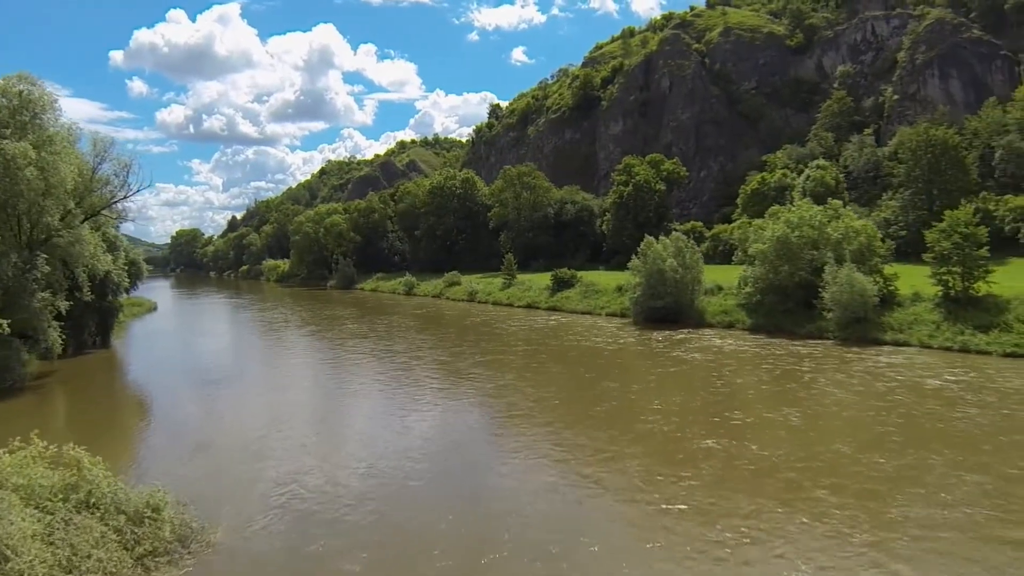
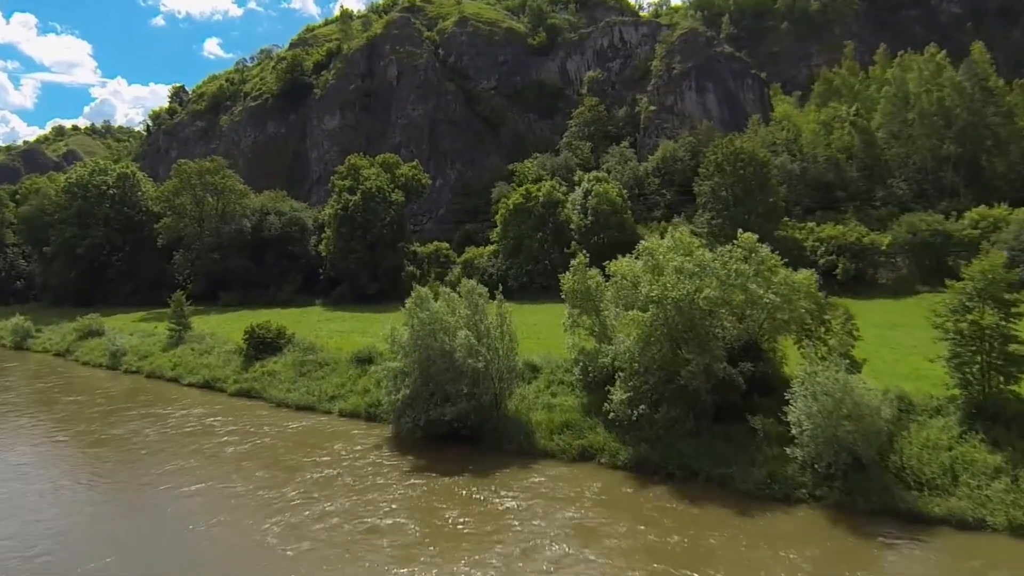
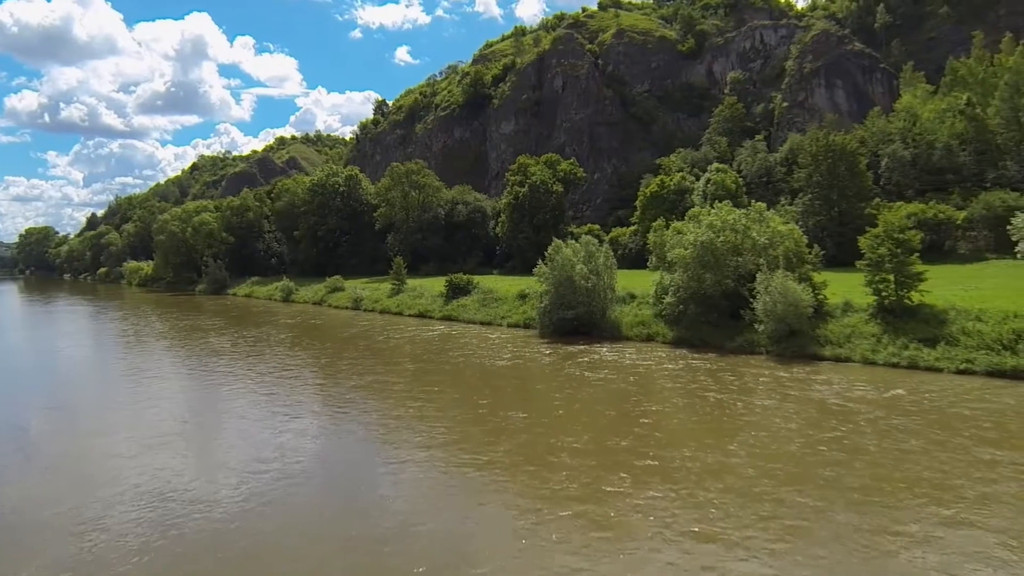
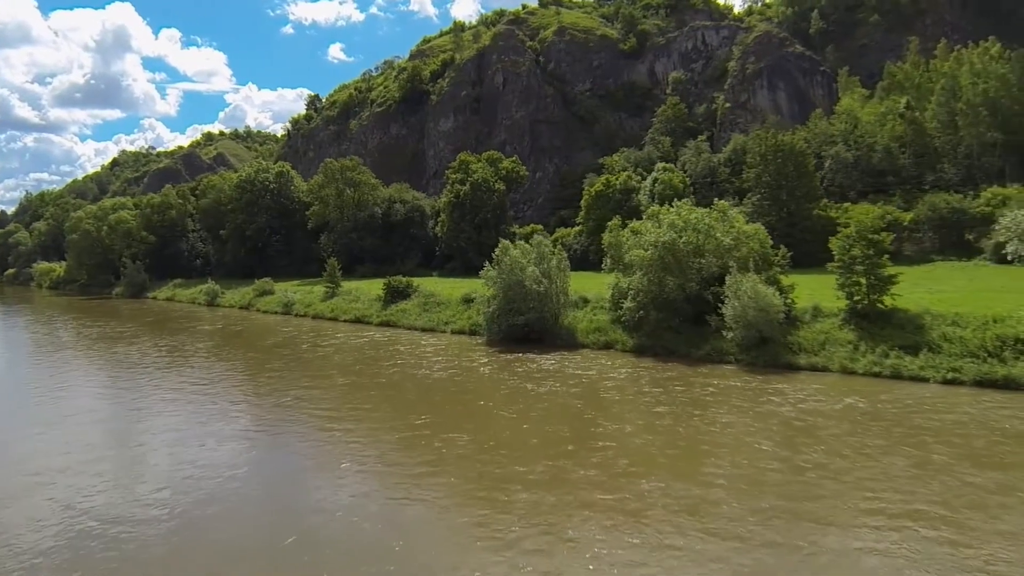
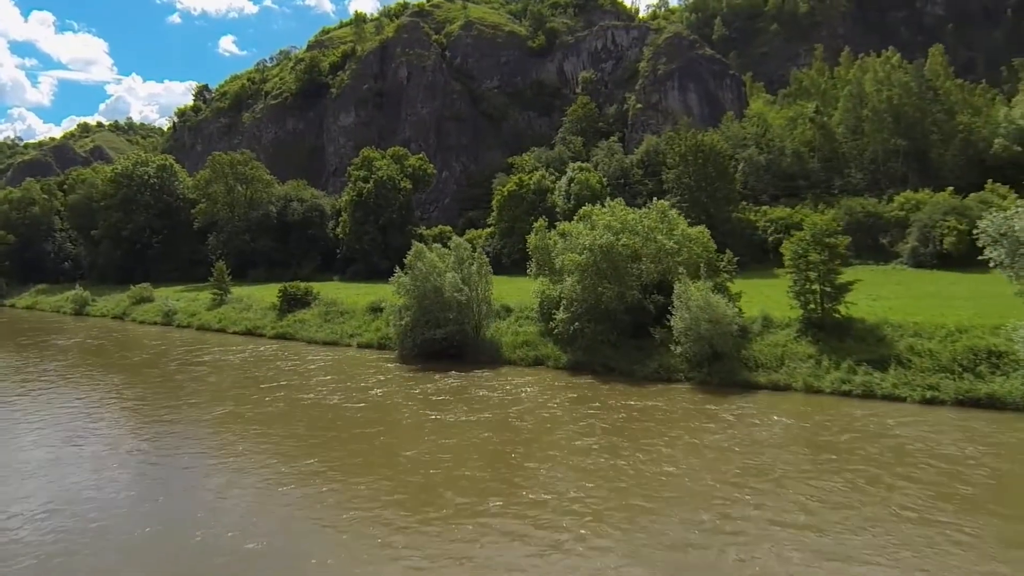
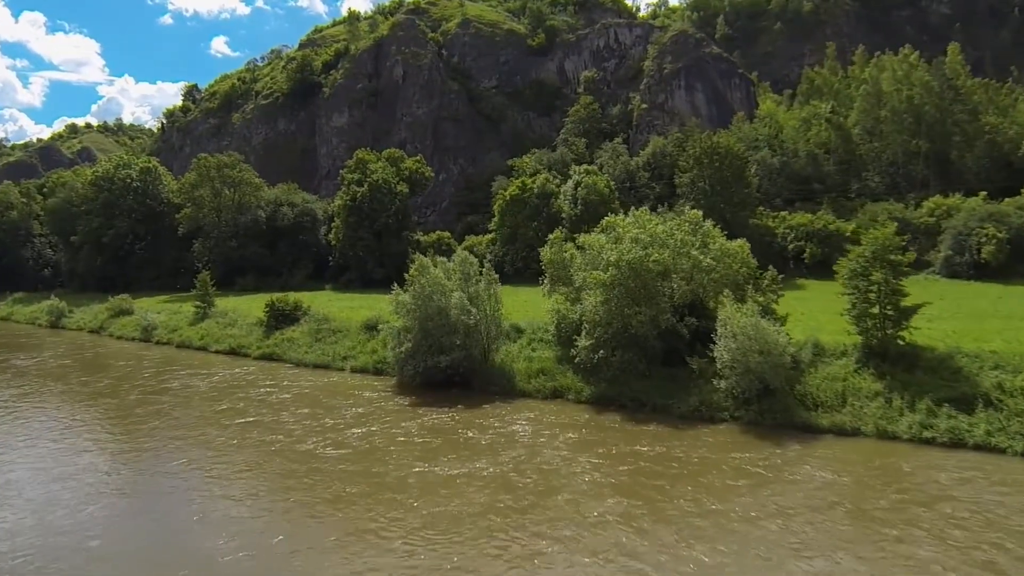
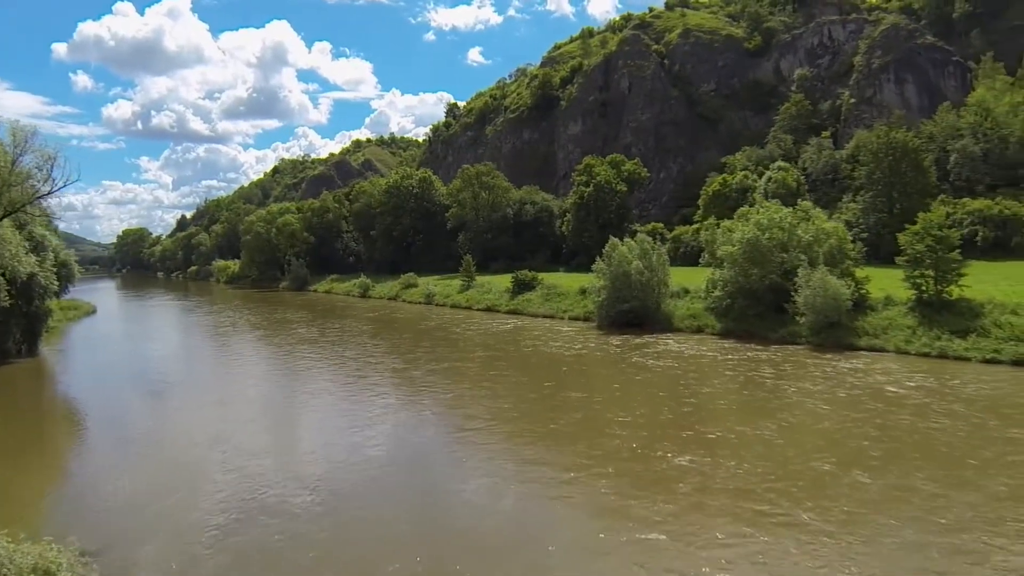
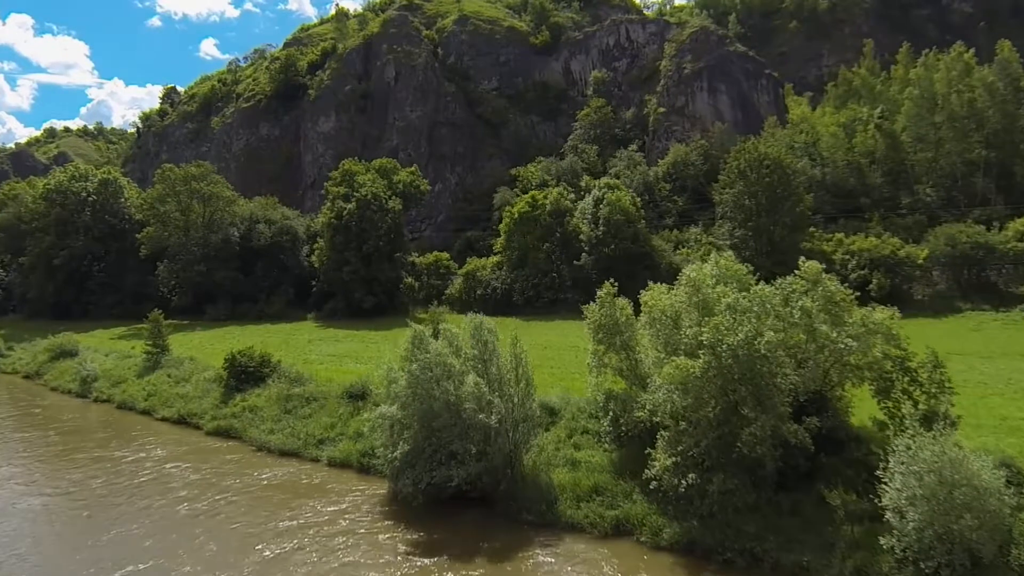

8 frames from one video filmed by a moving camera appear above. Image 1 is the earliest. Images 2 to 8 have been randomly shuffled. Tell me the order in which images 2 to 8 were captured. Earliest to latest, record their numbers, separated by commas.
7, 3, 4, 5, 6, 2, 8
